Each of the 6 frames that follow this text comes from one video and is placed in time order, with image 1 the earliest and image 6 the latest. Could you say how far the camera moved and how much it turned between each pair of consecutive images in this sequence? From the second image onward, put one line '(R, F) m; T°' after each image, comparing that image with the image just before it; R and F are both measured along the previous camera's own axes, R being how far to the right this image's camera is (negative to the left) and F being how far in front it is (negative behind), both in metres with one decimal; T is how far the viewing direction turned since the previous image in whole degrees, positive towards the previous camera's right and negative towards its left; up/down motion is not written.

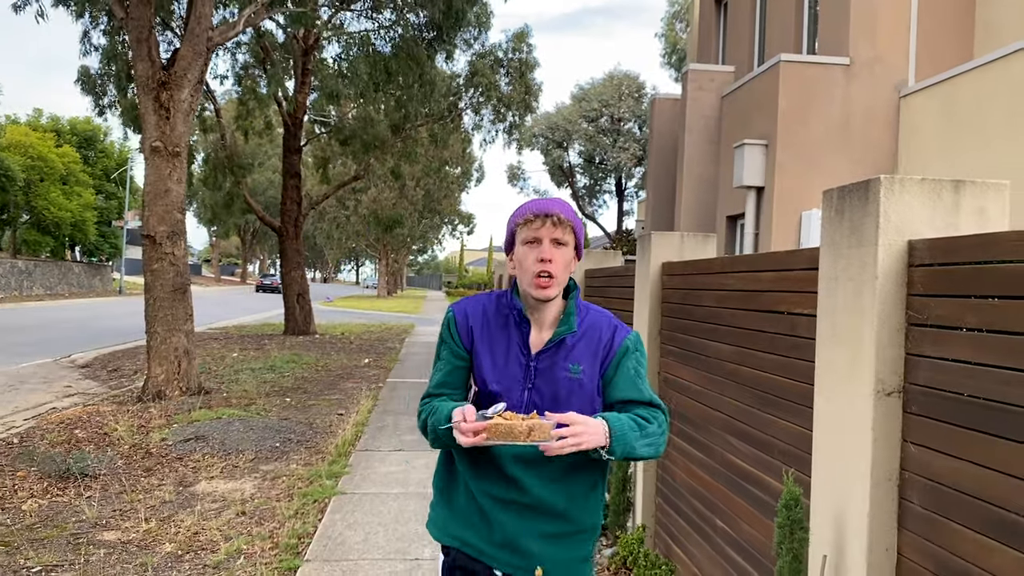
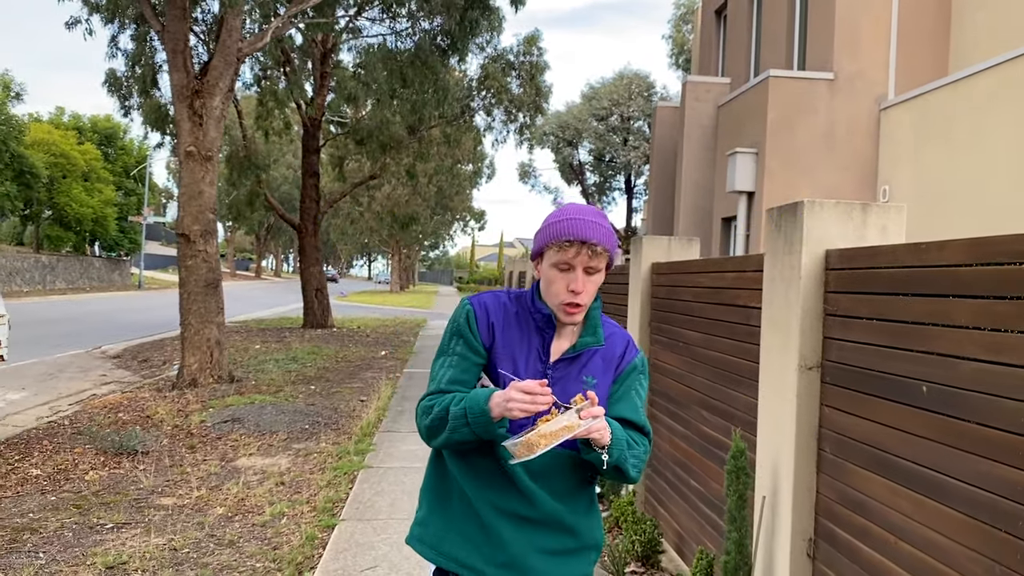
(0.0, -0.6) m; -1°
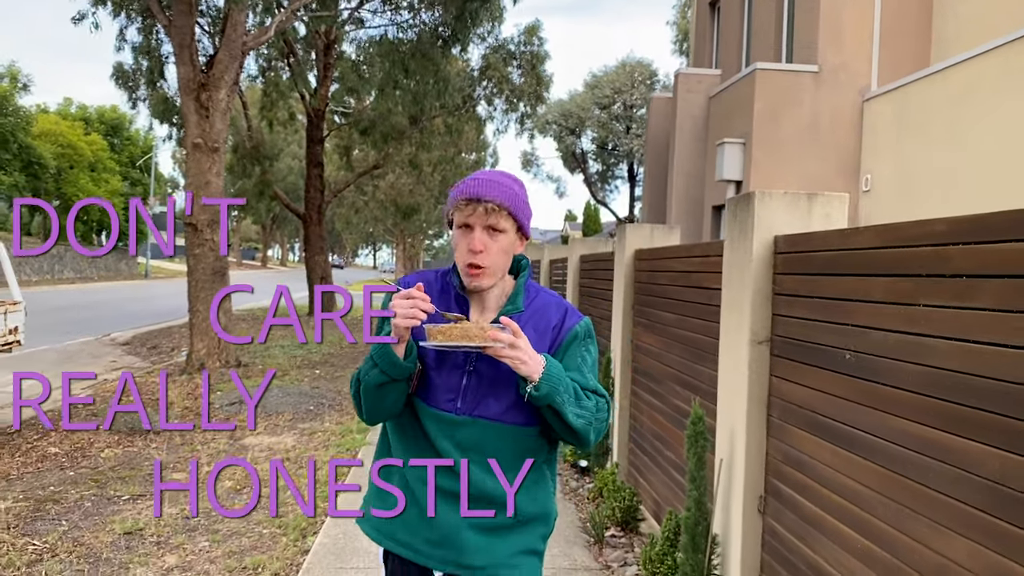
(+0.1, -0.3) m; 0°
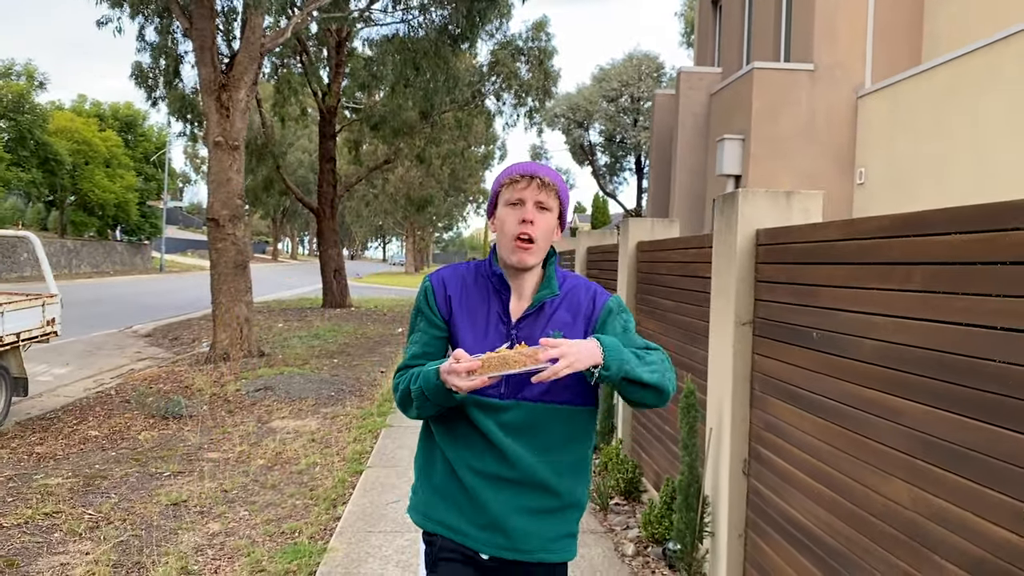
(0.0, -0.4) m; -1°
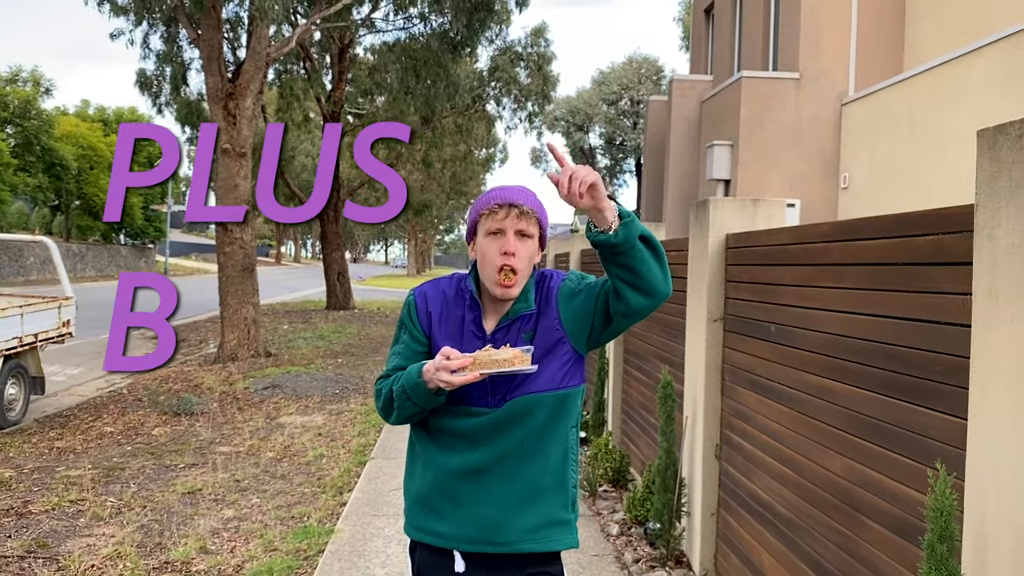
(+0.1, -0.3) m; 0°
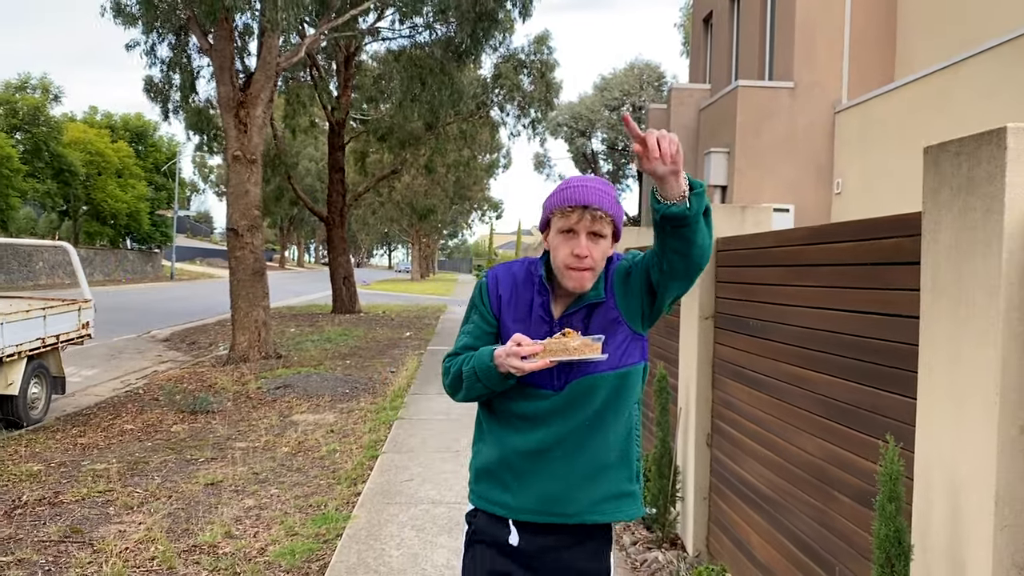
(0.0, -0.3) m; 0°
